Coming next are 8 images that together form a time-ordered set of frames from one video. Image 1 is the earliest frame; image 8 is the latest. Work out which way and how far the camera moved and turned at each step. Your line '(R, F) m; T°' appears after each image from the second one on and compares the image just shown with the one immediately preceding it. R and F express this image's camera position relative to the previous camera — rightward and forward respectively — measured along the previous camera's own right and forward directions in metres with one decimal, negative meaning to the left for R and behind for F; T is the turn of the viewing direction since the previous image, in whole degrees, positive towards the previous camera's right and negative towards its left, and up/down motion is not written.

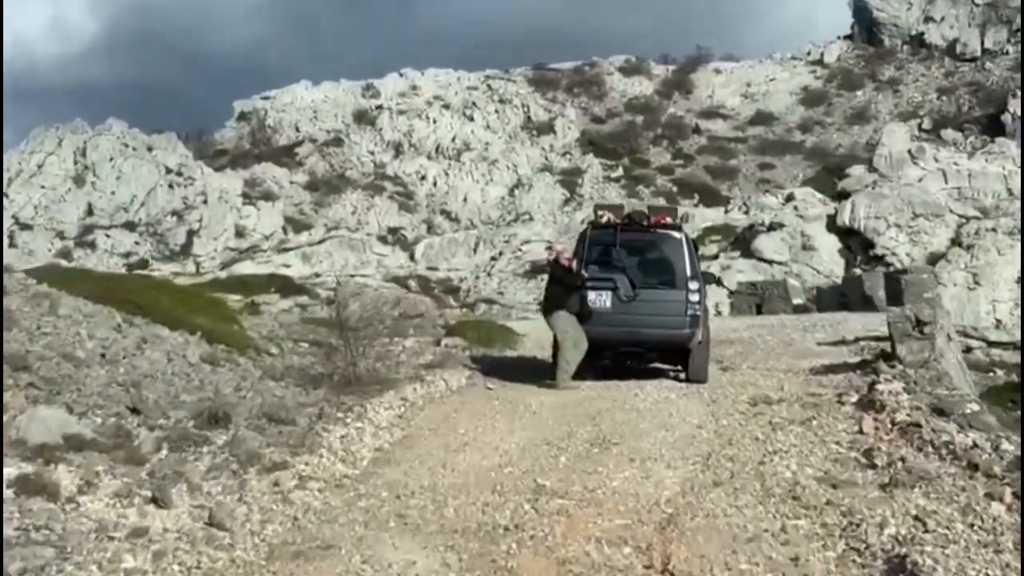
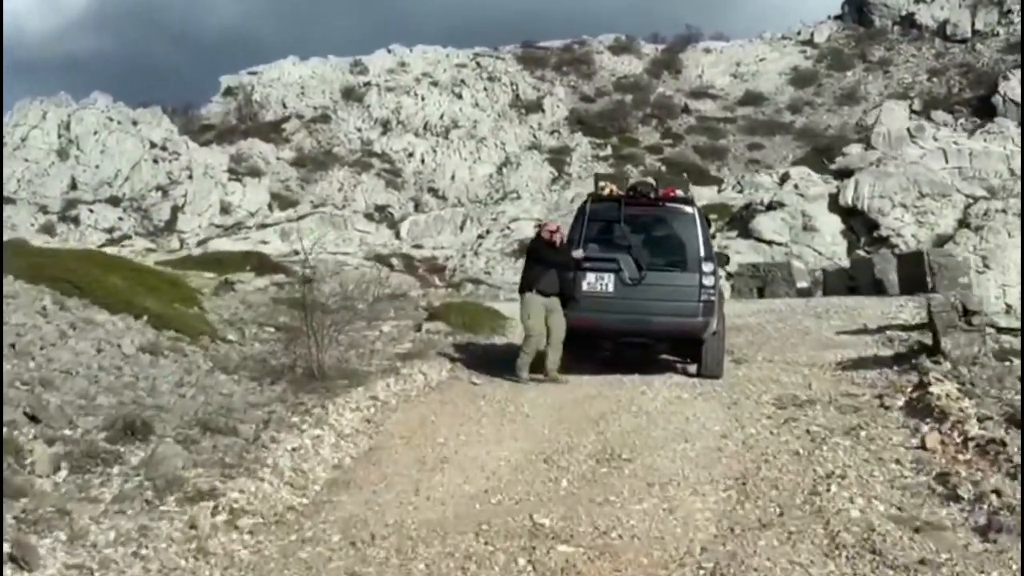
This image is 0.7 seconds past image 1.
(0.0, +2.2) m; 0°
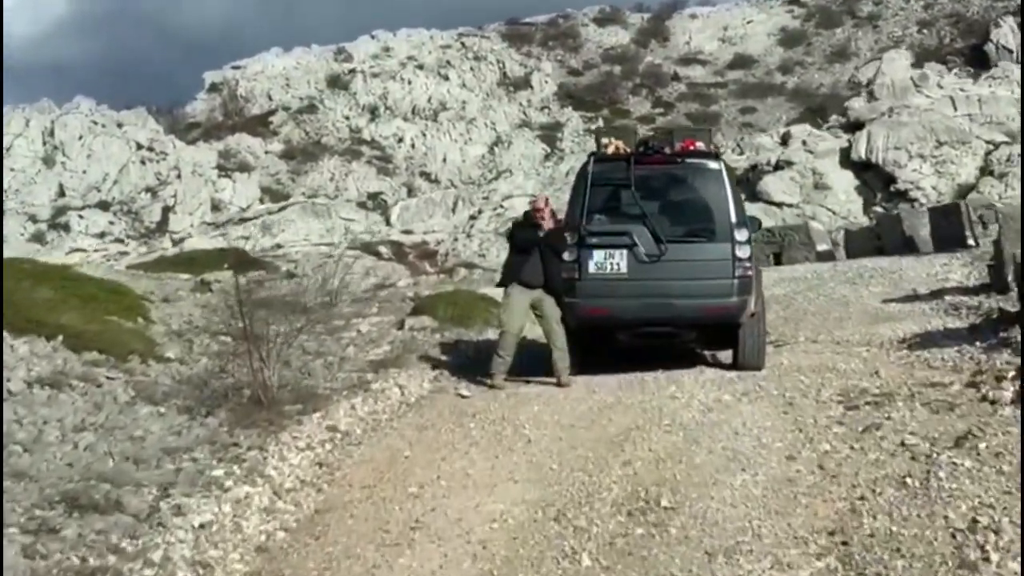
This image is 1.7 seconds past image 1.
(+0.1, +2.9) m; 0°
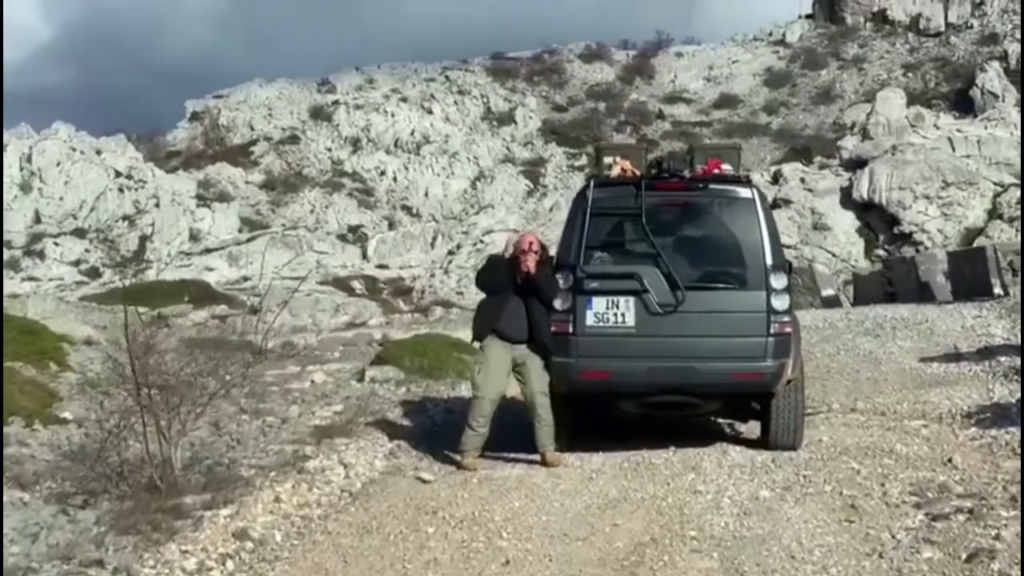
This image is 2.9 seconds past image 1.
(0.0, +2.6) m; +1°
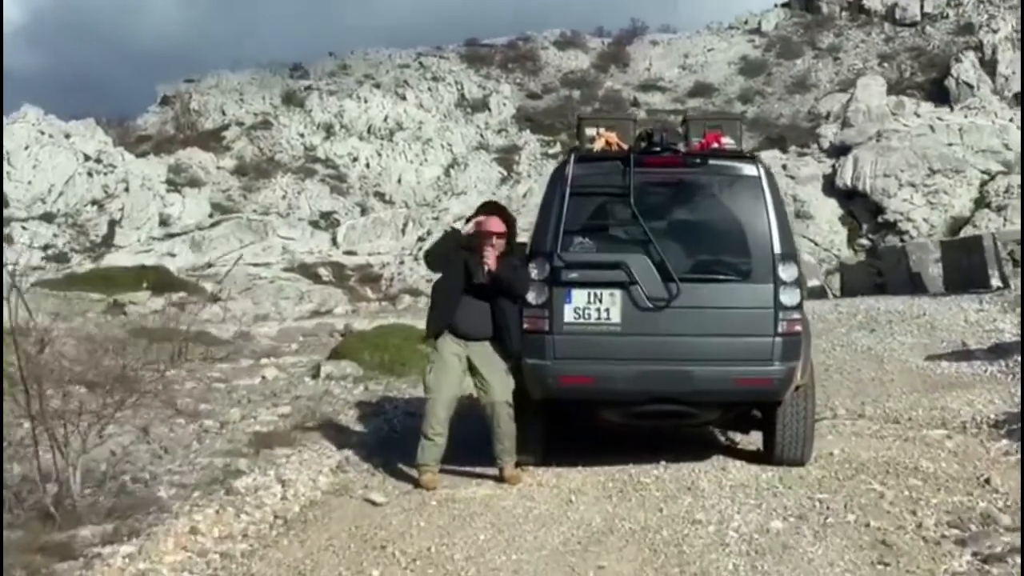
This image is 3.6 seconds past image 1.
(0.0, +1.4) m; +1°
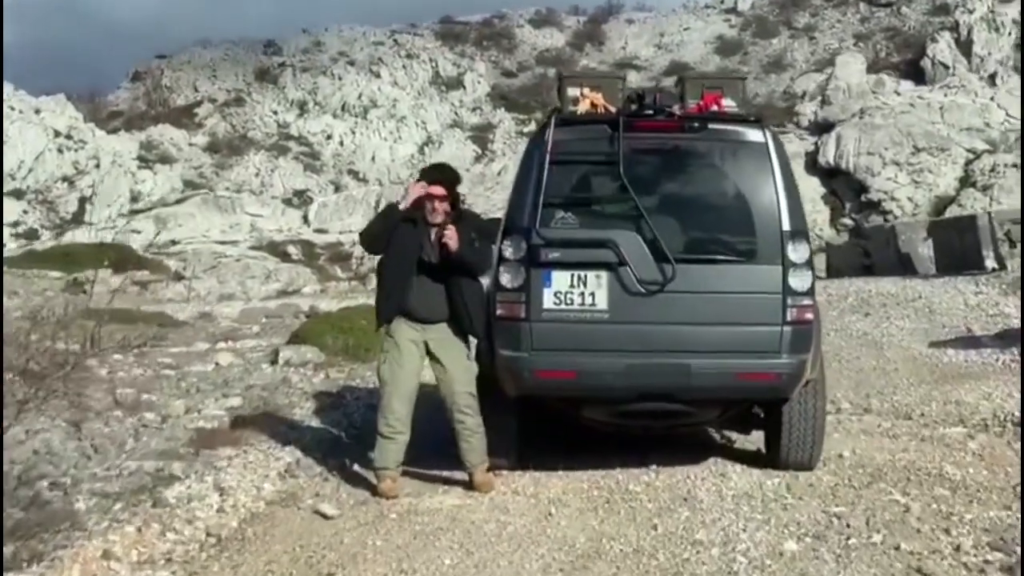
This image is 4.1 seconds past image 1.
(0.0, +1.1) m; +1°
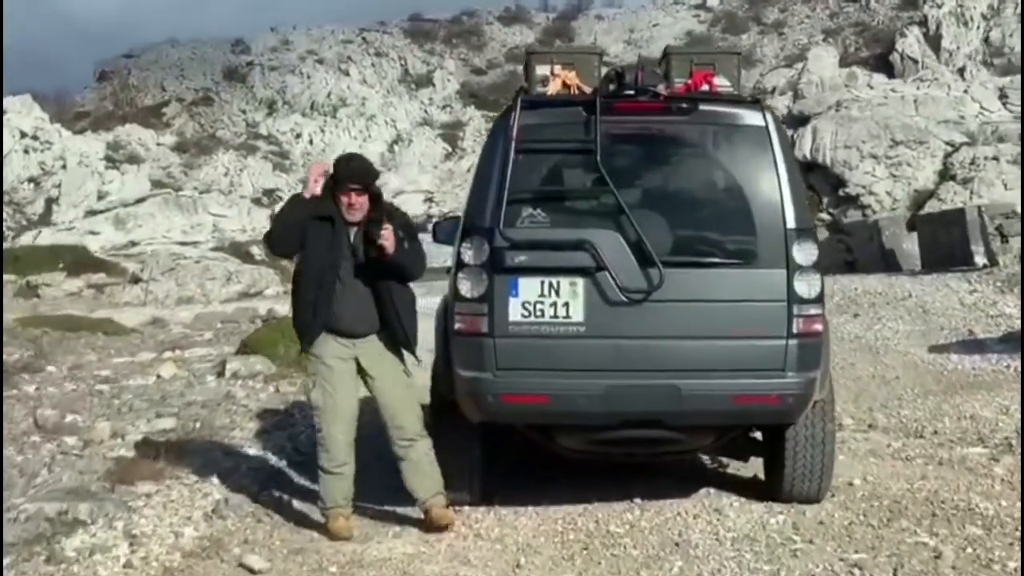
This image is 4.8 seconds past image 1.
(0.0, +1.1) m; +1°
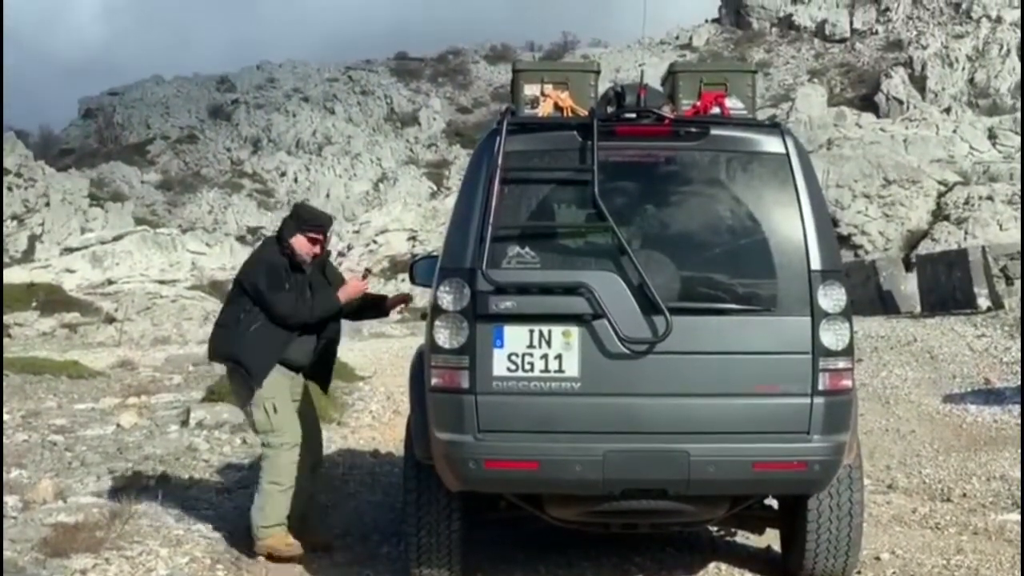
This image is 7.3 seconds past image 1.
(0.0, +0.8) m; +1°
